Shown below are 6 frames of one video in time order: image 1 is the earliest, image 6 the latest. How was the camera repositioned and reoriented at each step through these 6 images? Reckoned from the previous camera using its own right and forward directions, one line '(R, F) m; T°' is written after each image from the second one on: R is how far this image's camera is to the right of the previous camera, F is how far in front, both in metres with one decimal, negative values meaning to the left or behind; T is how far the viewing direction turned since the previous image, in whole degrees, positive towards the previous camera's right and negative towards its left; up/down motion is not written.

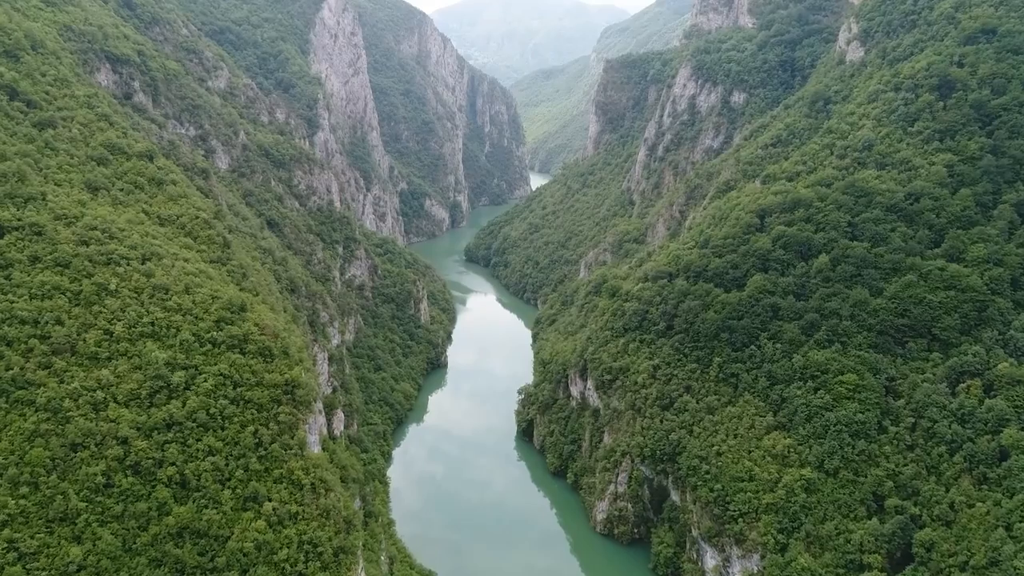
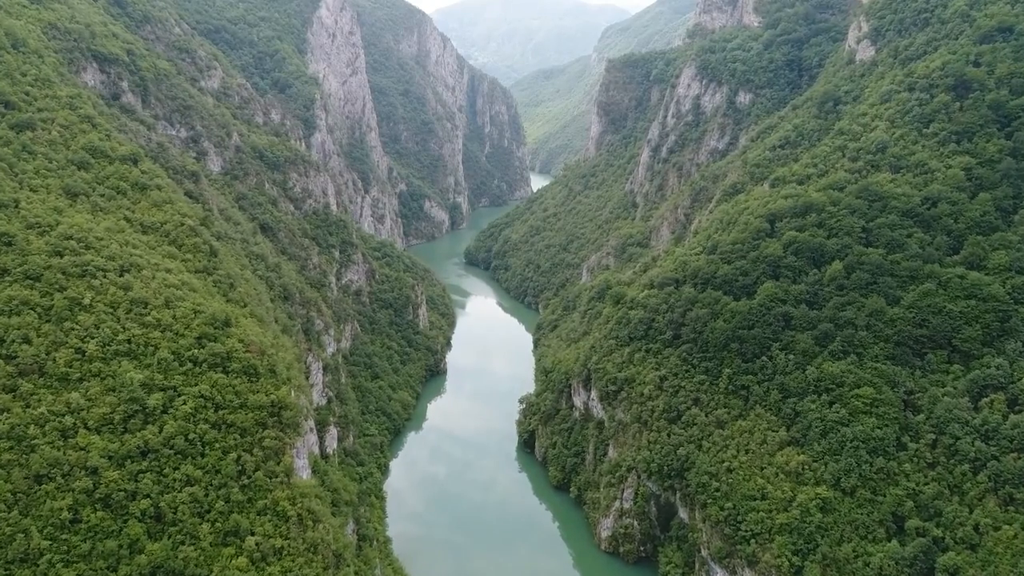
(-0.1, +1.5) m; 0°
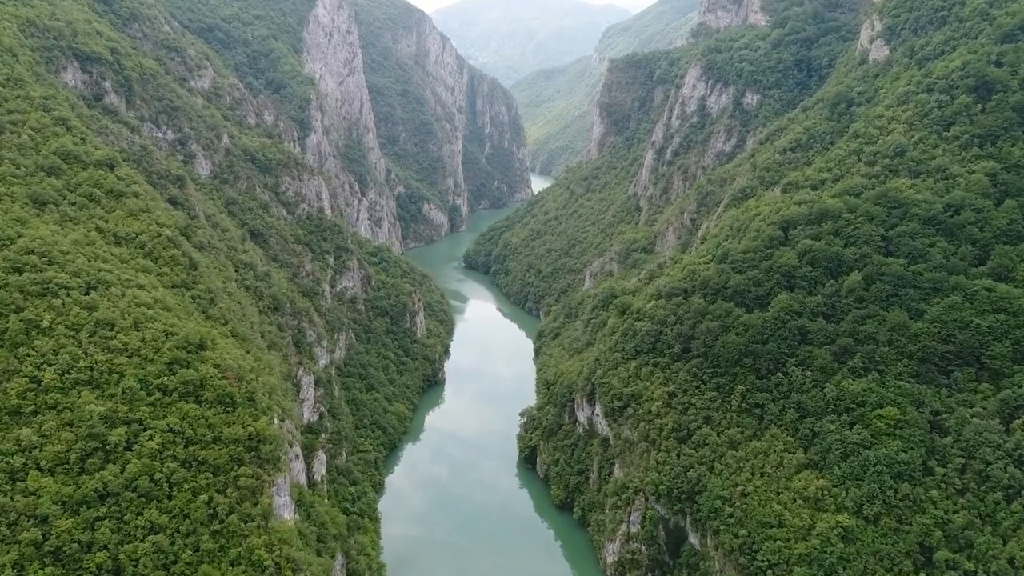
(-0.1, +1.9) m; 0°
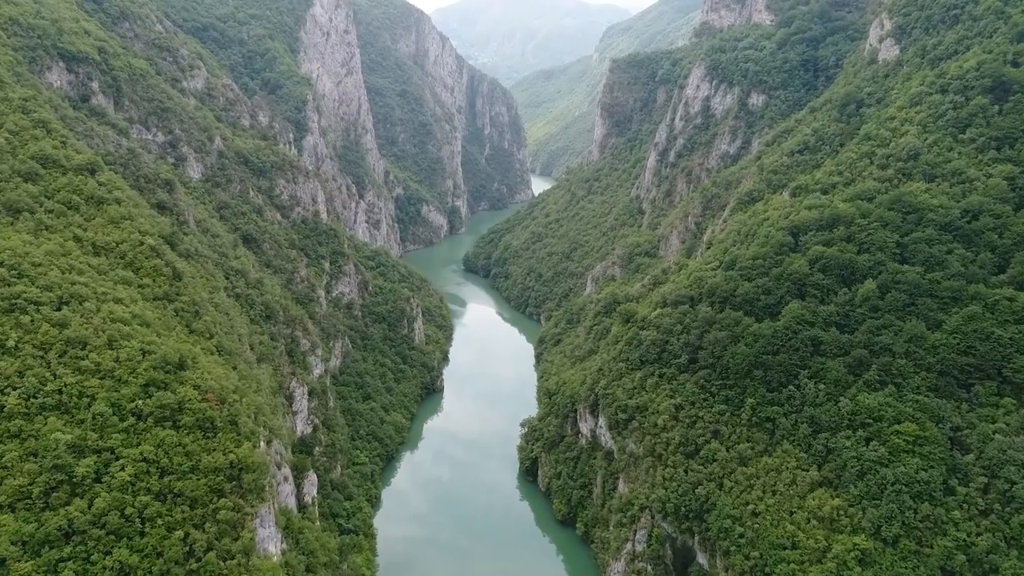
(0.0, +1.3) m; 0°
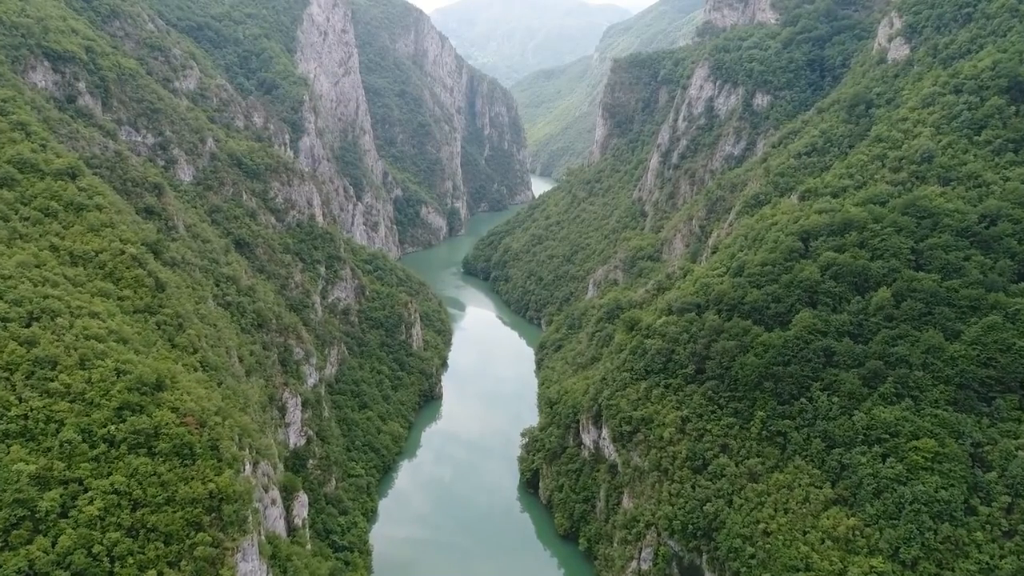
(0.0, +1.2) m; 0°
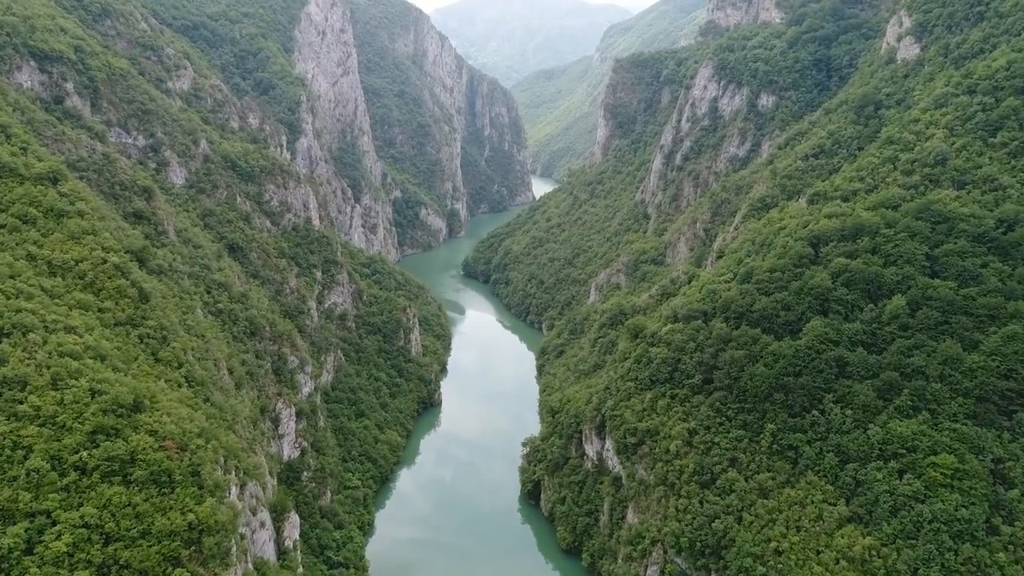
(0.0, +1.1) m; 0°
